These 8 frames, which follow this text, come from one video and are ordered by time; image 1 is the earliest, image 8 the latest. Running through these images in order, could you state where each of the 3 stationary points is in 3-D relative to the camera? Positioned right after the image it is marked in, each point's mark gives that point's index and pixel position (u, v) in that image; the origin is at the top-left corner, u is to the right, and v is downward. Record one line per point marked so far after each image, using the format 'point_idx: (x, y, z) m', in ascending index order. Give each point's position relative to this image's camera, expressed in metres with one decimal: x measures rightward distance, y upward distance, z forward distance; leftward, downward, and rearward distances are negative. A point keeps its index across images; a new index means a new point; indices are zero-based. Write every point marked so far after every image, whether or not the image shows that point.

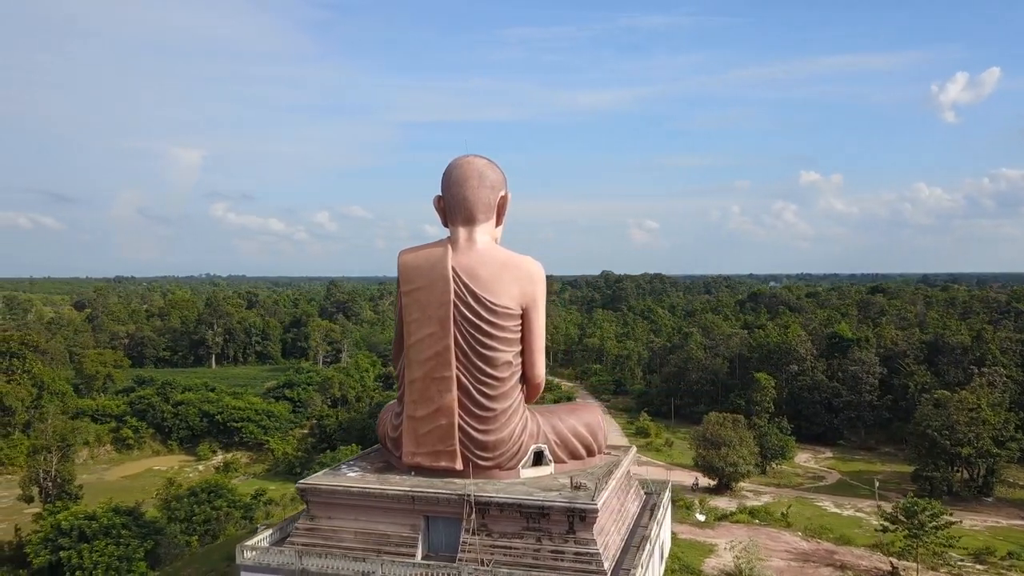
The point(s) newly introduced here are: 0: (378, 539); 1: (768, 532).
0: (-1.8, -3.3, +8.8) m
1: (+5.3, -5.1, +14.0) m
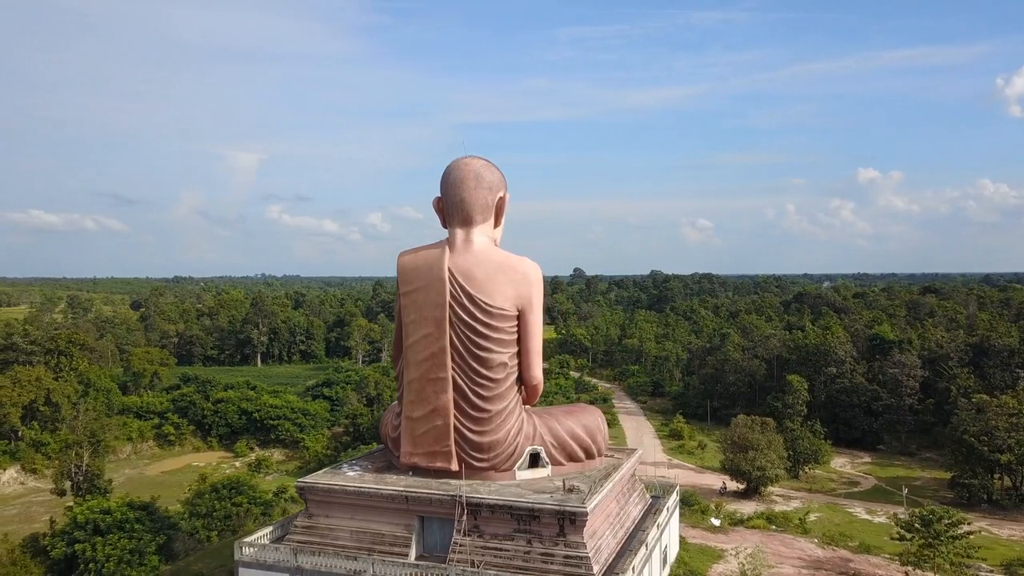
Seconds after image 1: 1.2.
0: (-1.8, -3.3, +8.9) m
1: (+5.5, -5.1, +13.6) m
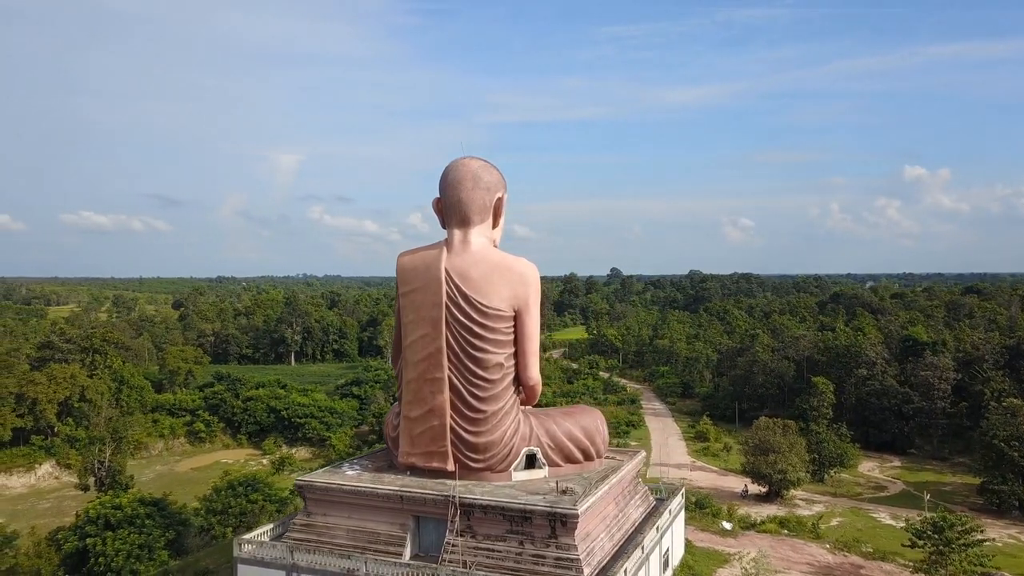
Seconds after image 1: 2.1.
0: (-1.9, -3.3, +8.9) m
1: (+5.6, -5.1, +13.4) m
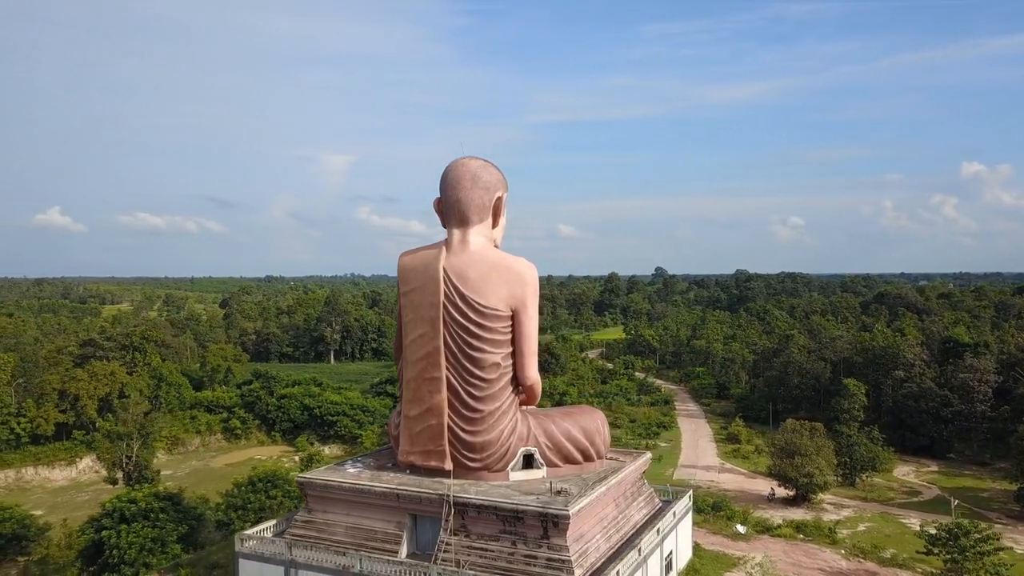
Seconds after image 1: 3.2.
0: (-1.9, -3.3, +9.0) m
1: (+5.8, -5.1, +13.1) m
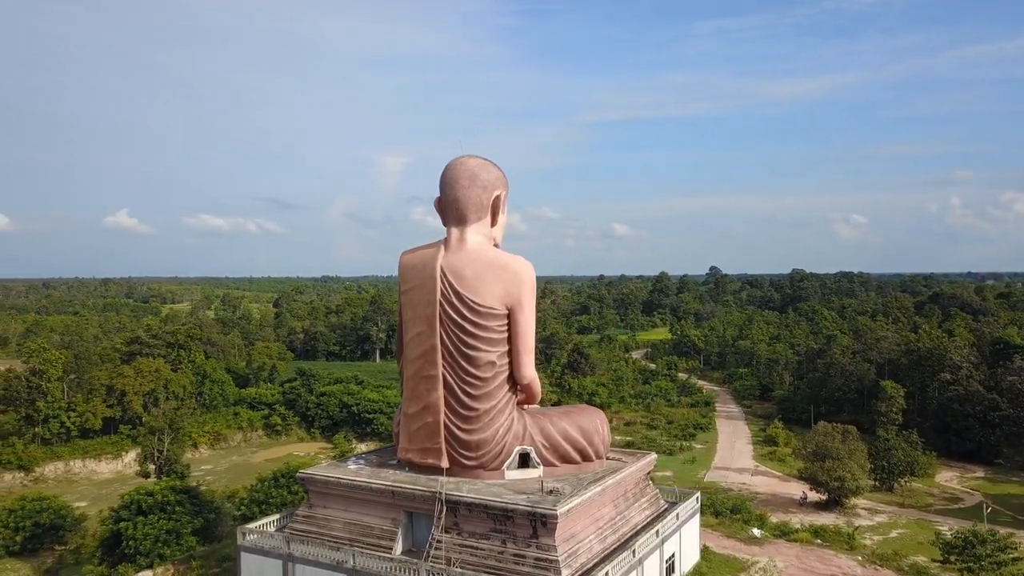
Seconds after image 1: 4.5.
0: (-2.0, -3.3, +9.1) m
1: (+5.9, -5.1, +12.8) m
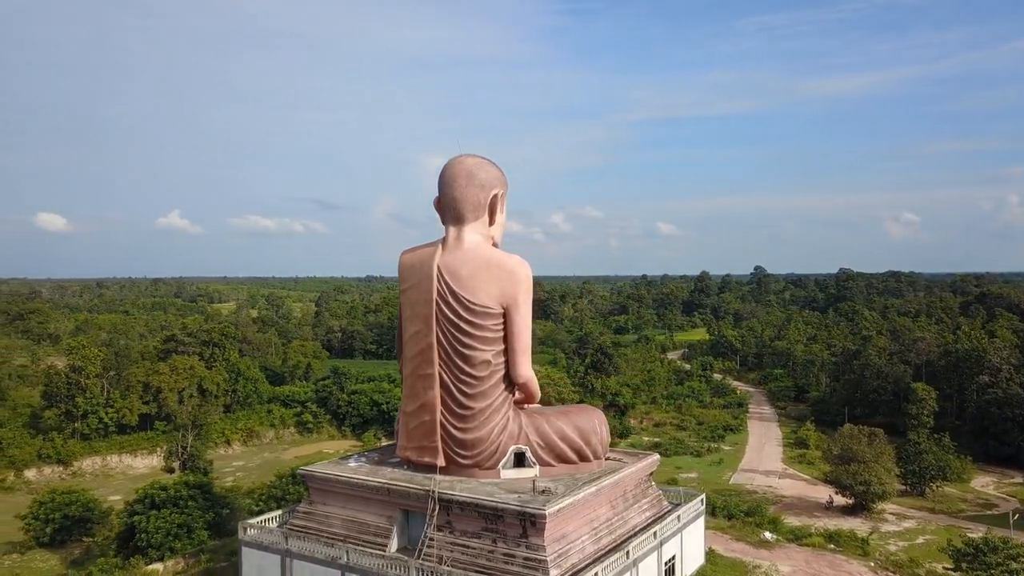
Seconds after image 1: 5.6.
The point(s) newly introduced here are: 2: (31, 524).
0: (-2.1, -3.3, +9.2) m
1: (+6.0, -5.1, +12.5) m
2: (-12.7, -6.3, +17.8) m
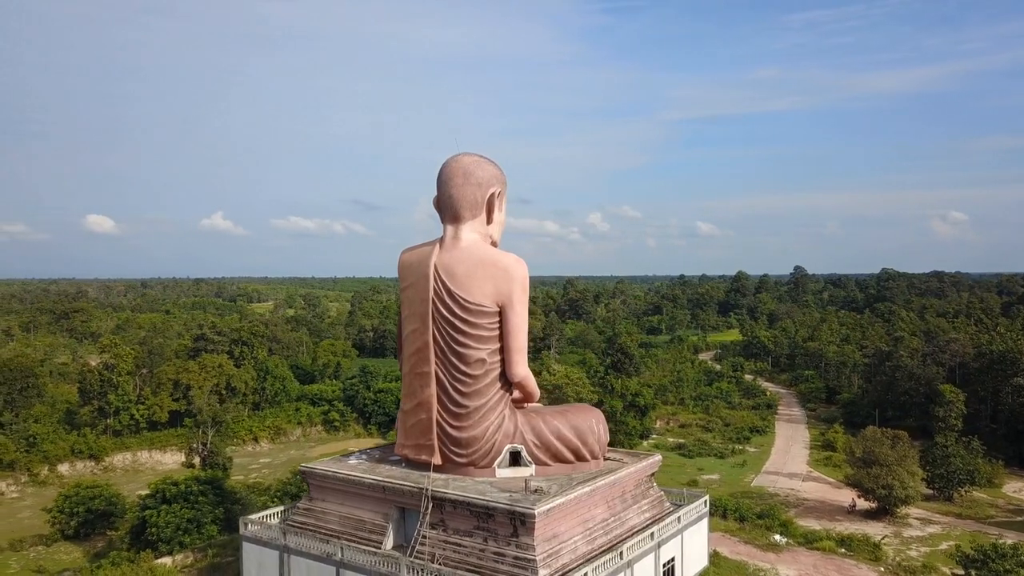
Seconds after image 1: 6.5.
0: (-2.1, -3.2, +9.2) m
1: (+6.1, -5.0, +12.3) m
2: (-12.4, -6.2, +18.3) m
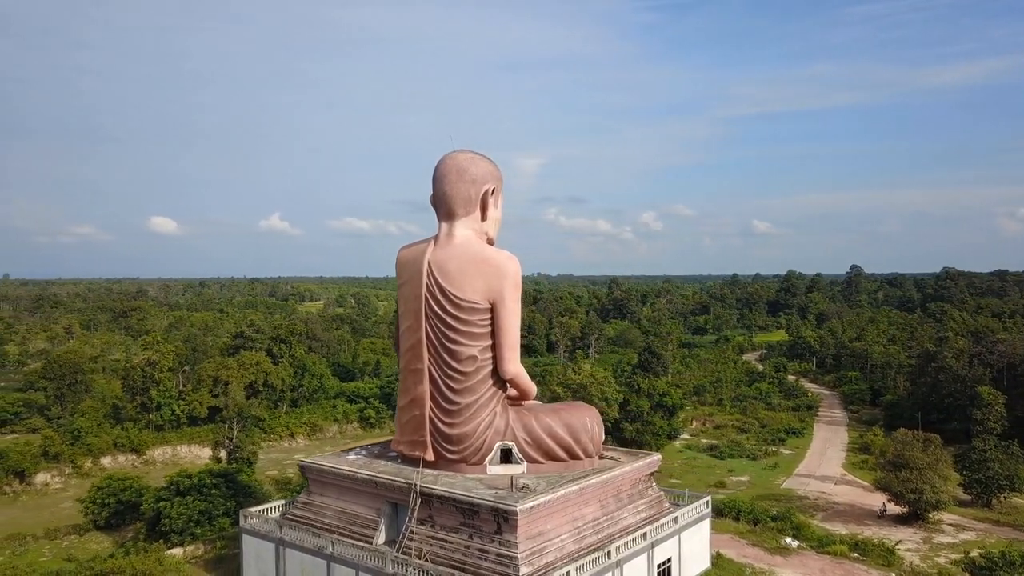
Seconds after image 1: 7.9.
0: (-2.2, -3.2, +9.4) m
1: (+6.1, -5.0, +12.0) m
2: (-12.0, -6.2, +18.9) m
